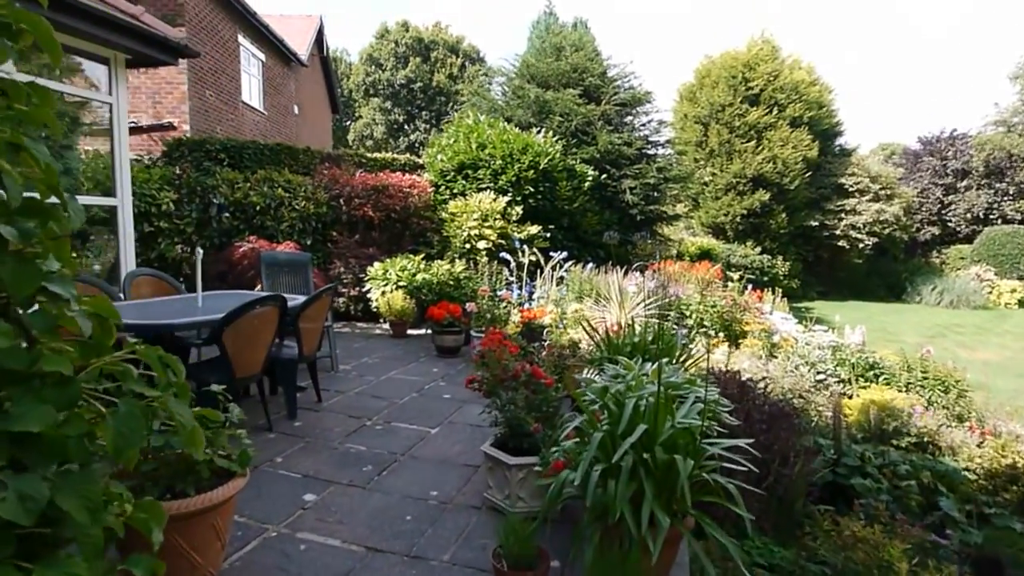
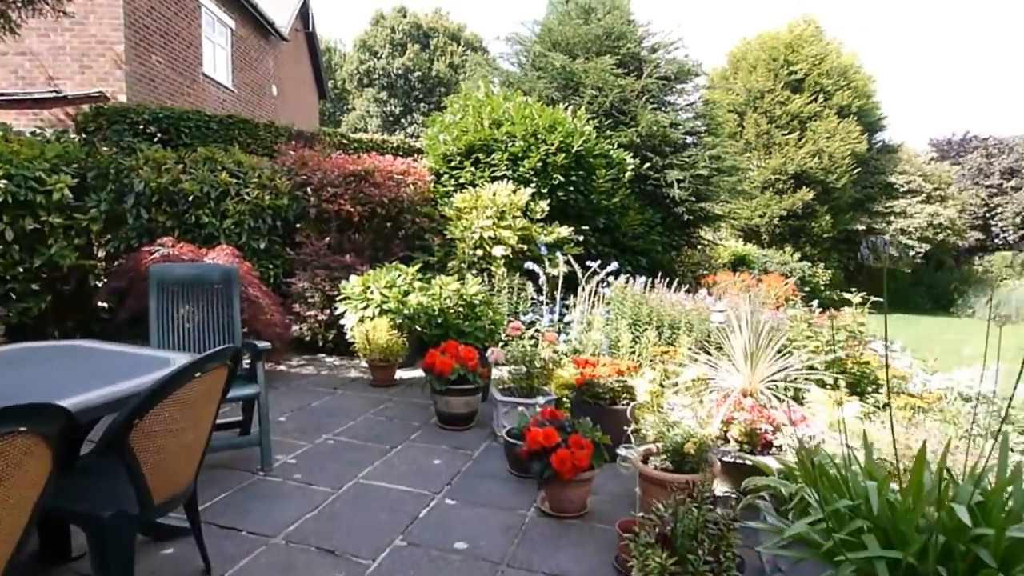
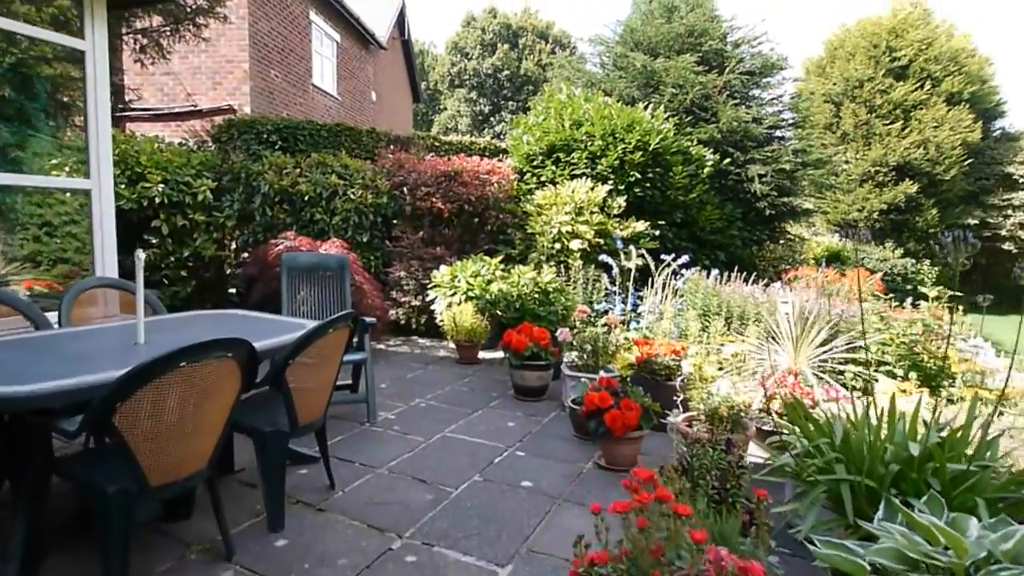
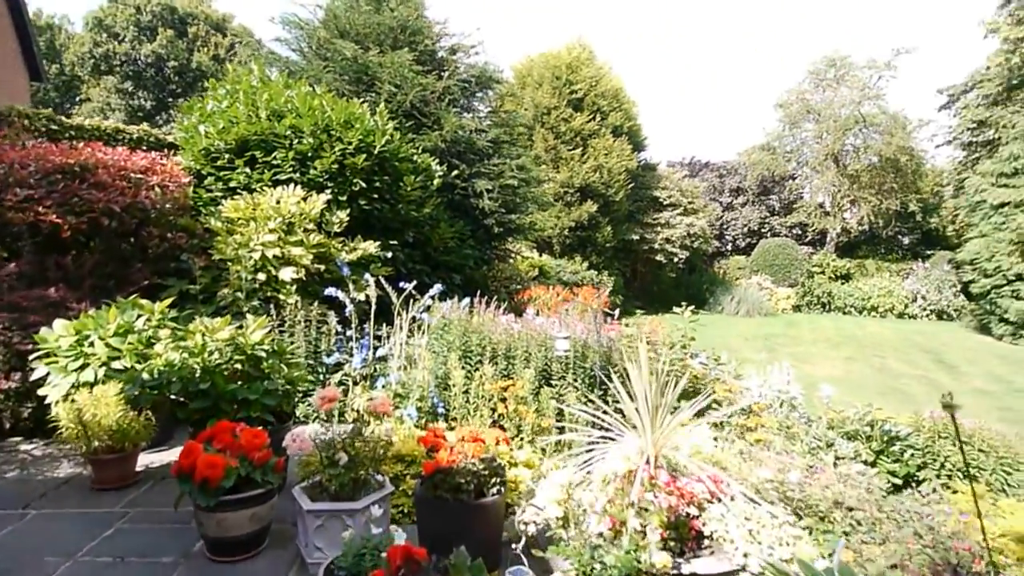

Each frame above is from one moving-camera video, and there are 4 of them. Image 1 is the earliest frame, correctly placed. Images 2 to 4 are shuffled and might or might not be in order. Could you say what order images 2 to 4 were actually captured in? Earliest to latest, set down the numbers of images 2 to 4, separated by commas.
3, 2, 4
